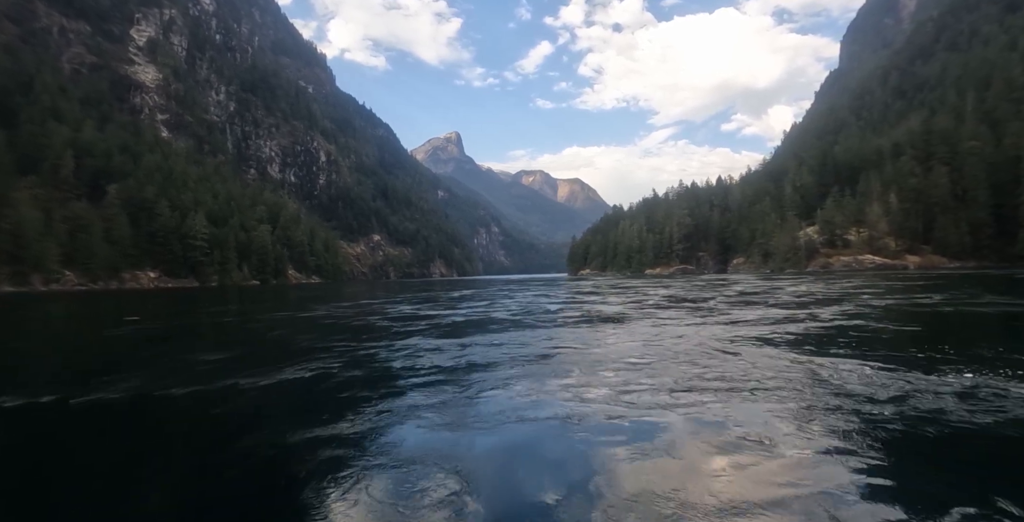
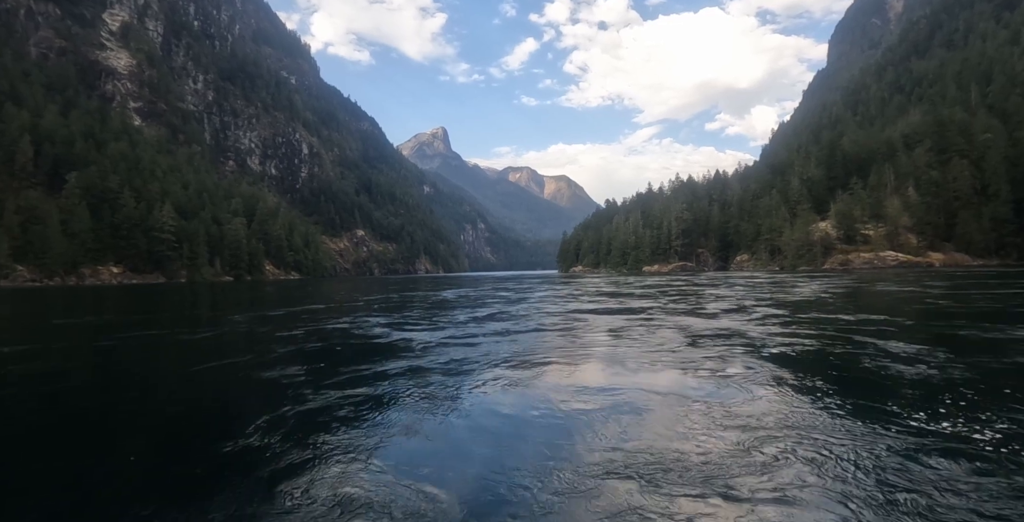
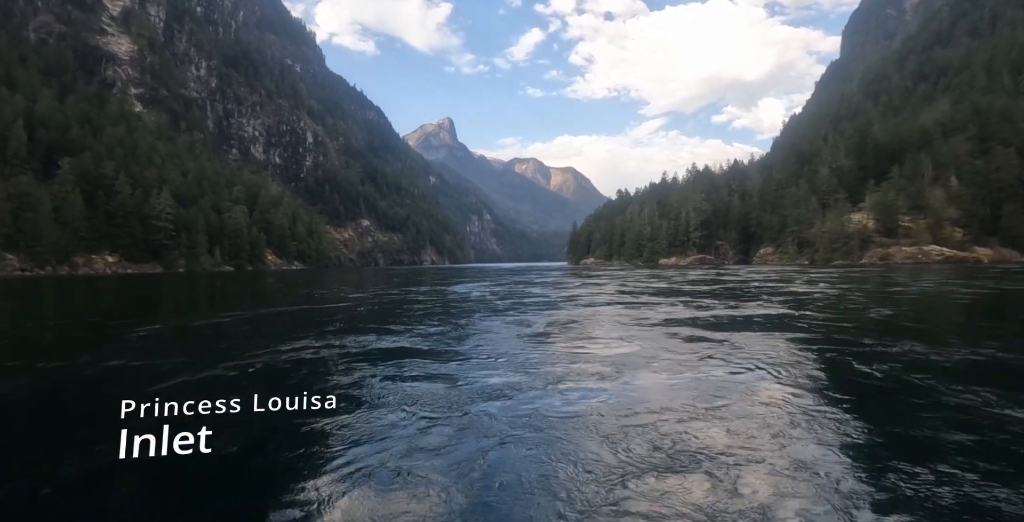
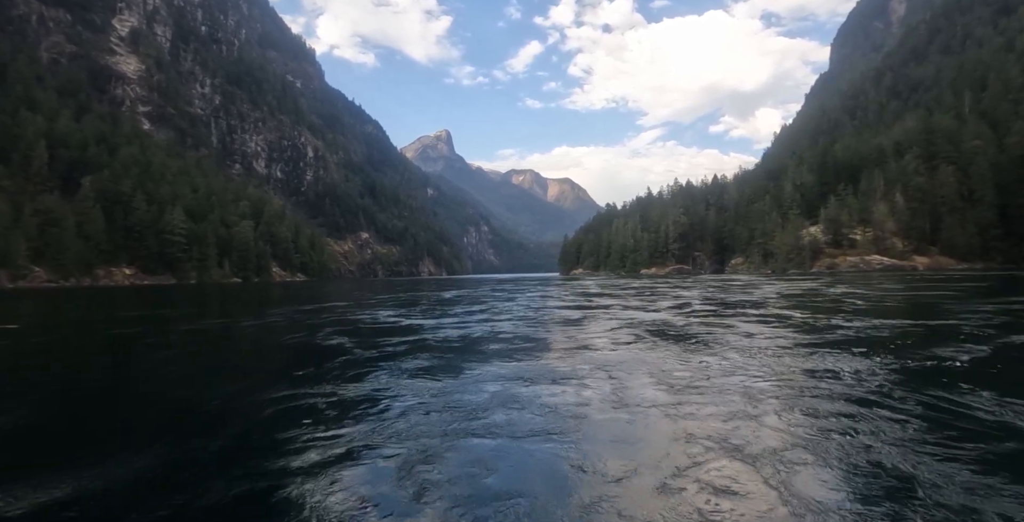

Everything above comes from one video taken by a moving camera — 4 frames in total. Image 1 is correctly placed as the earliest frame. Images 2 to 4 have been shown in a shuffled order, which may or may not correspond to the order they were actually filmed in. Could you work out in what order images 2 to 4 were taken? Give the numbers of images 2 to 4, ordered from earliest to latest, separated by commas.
4, 2, 3
